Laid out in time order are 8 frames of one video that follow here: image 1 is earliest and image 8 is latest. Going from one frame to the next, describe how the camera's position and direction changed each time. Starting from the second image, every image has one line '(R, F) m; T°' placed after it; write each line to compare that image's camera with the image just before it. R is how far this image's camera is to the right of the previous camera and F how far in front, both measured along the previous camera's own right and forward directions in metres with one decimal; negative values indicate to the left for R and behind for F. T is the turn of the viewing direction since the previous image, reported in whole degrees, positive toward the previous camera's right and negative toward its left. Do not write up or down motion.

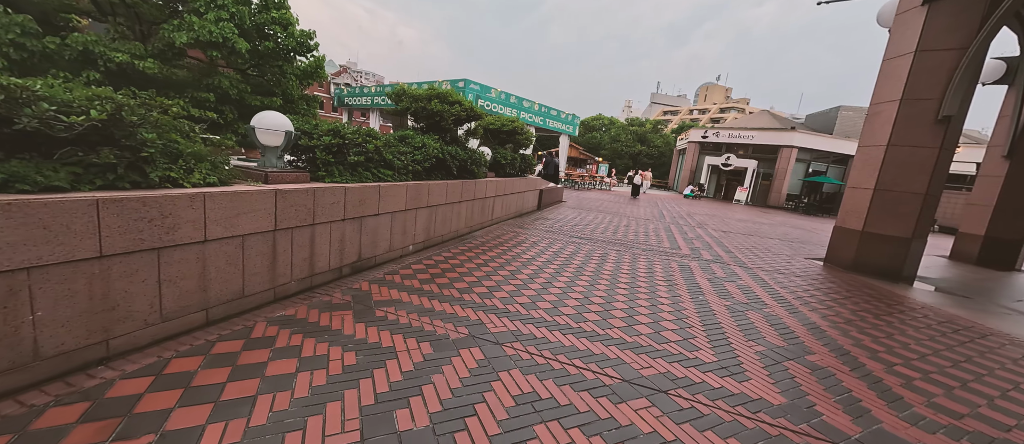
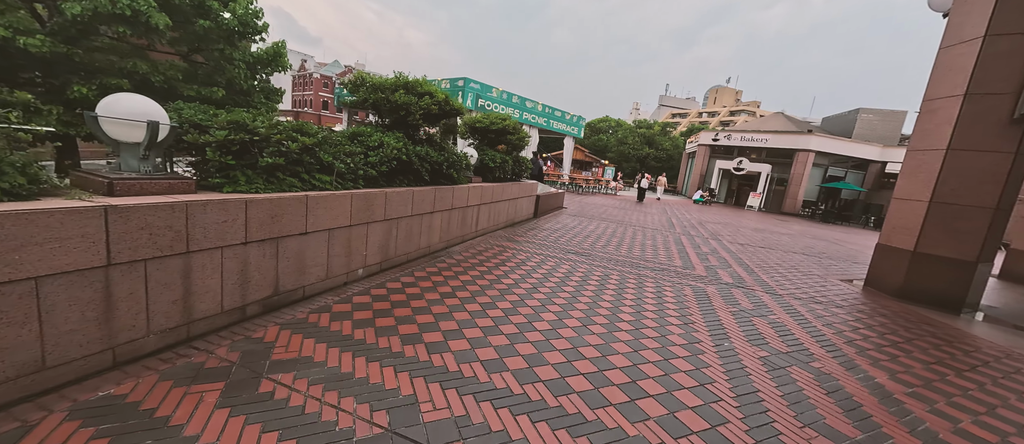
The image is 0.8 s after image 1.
(+0.3, +0.9) m; -1°
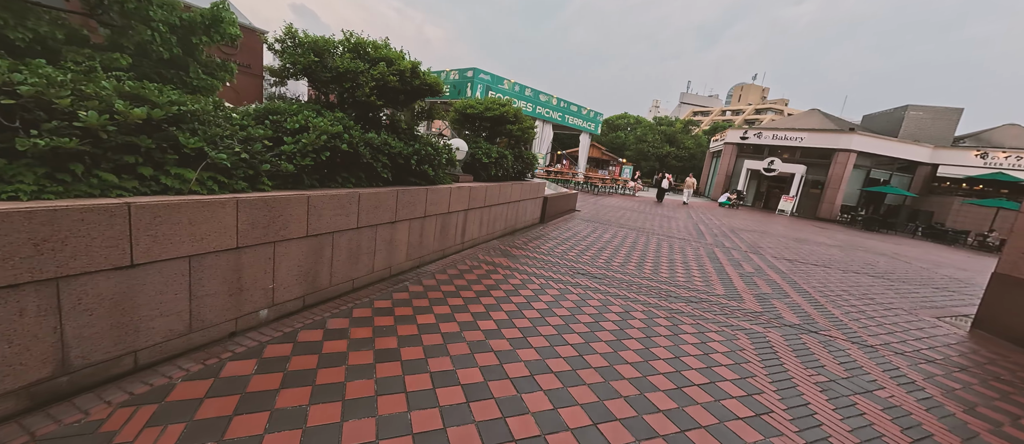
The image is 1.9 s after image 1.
(+0.2, +1.3) m; -2°
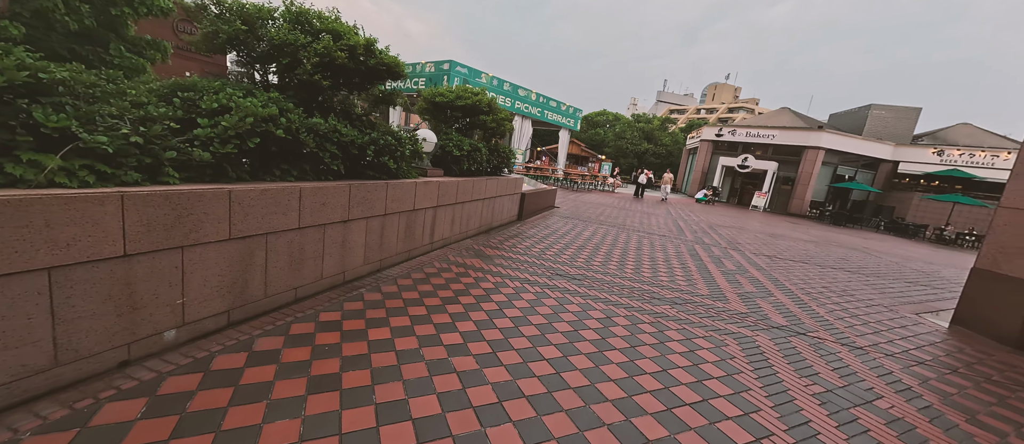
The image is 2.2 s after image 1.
(+0.1, +0.4) m; +3°
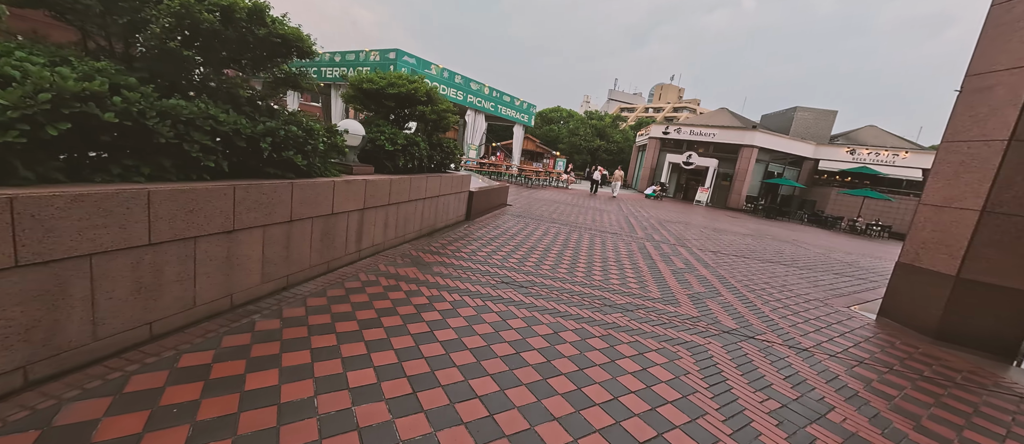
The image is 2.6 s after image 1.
(+0.2, +0.4) m; +7°
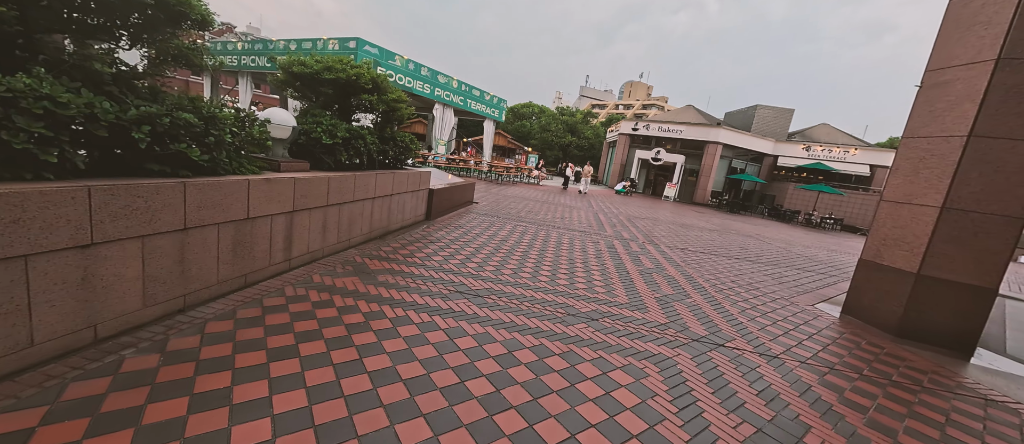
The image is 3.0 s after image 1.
(+0.2, +0.4) m; +4°
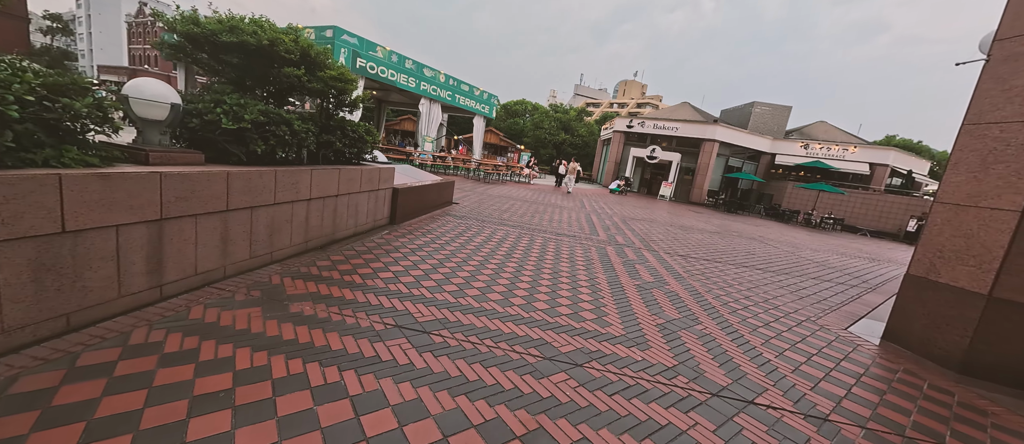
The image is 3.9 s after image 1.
(+0.3, +1.0) m; +1°
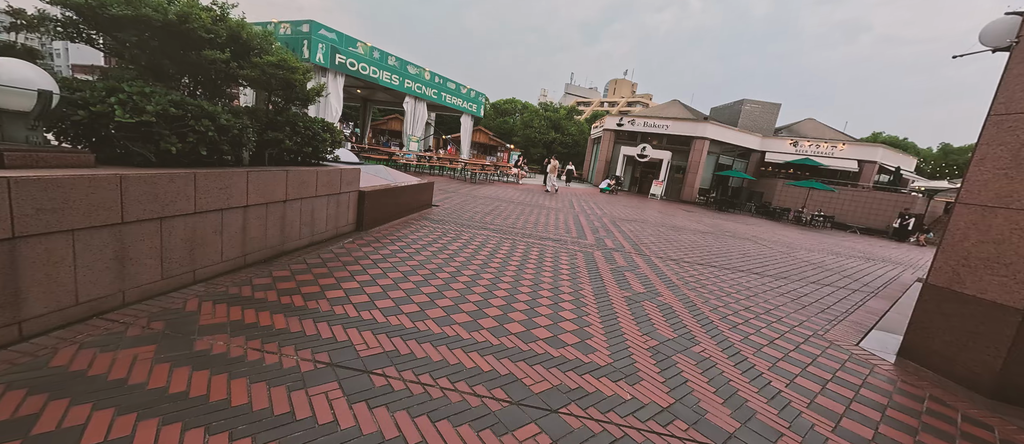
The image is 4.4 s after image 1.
(+0.2, +0.5) m; +1°
